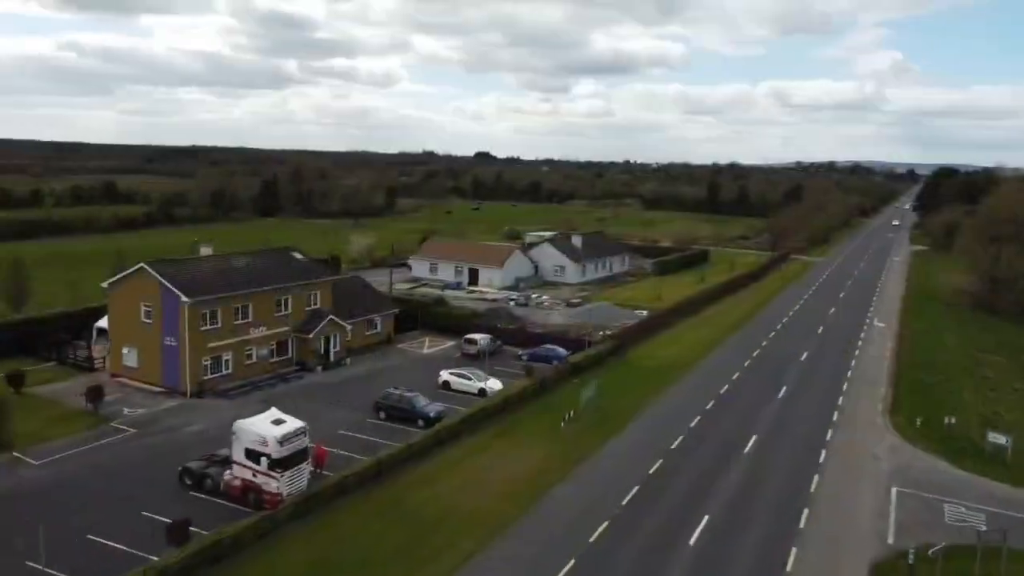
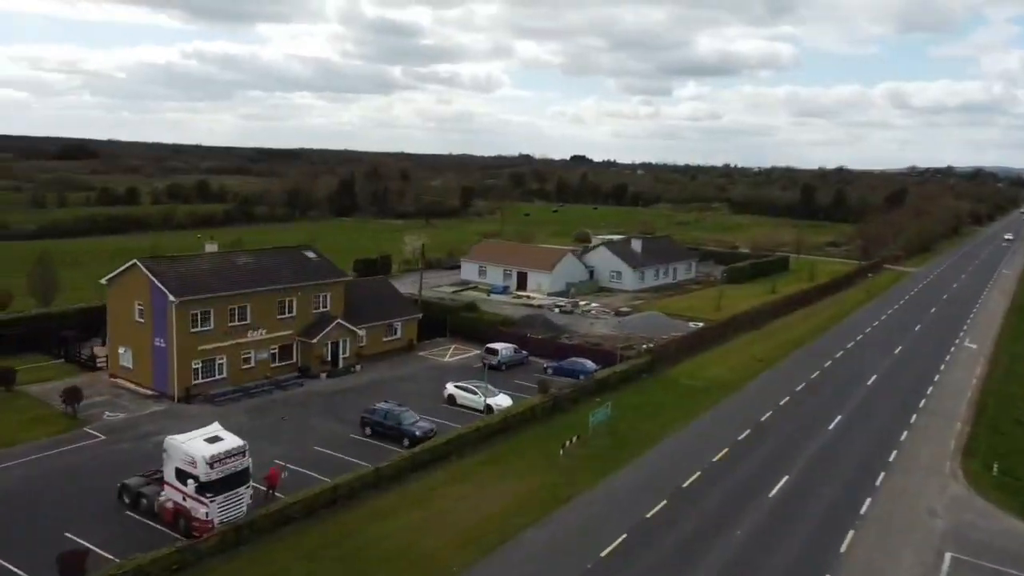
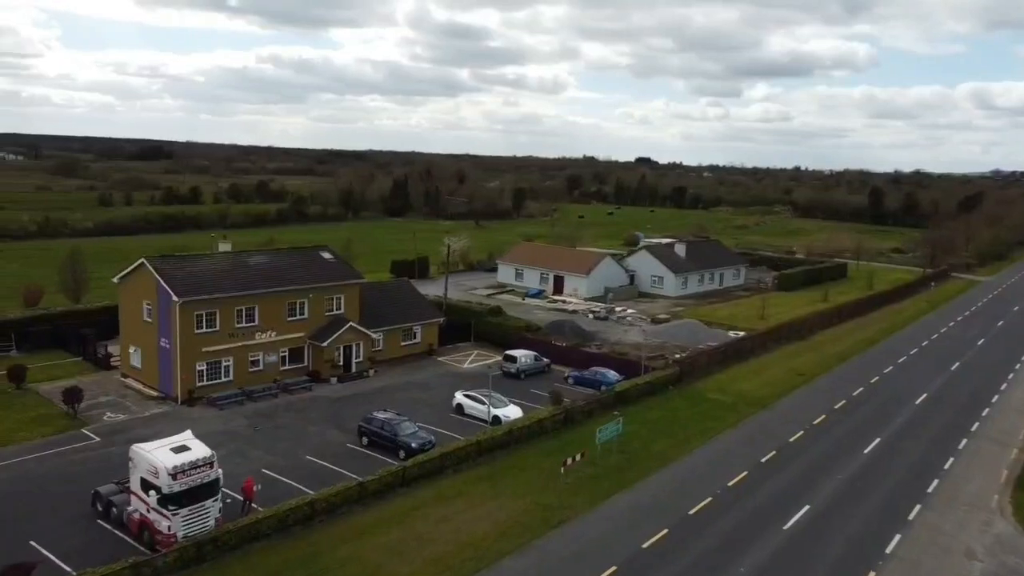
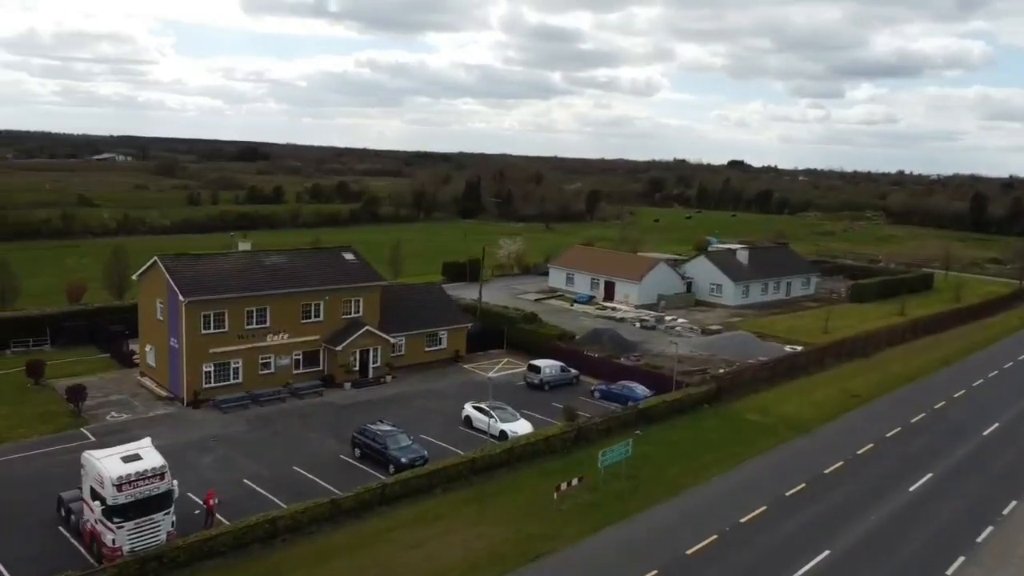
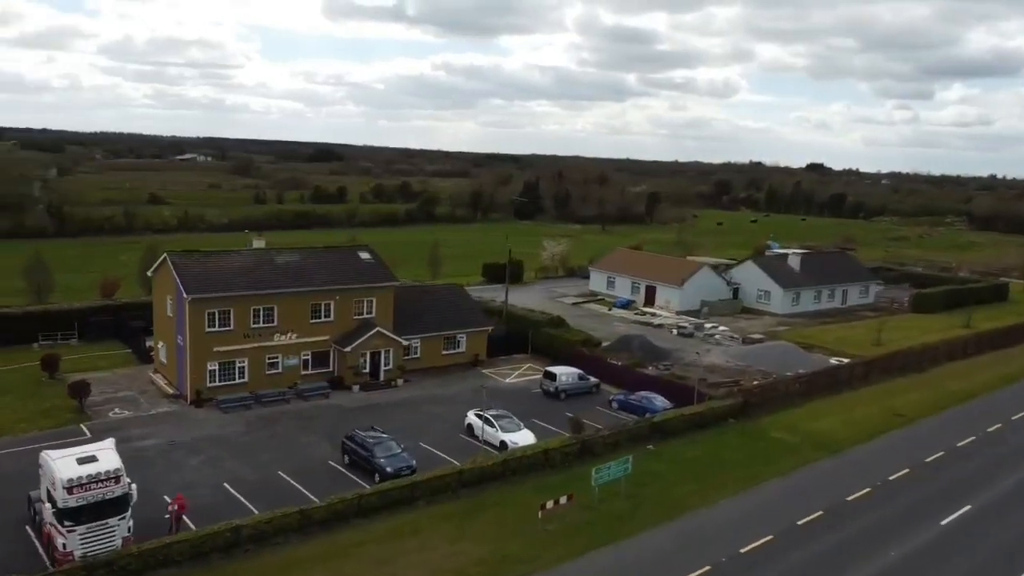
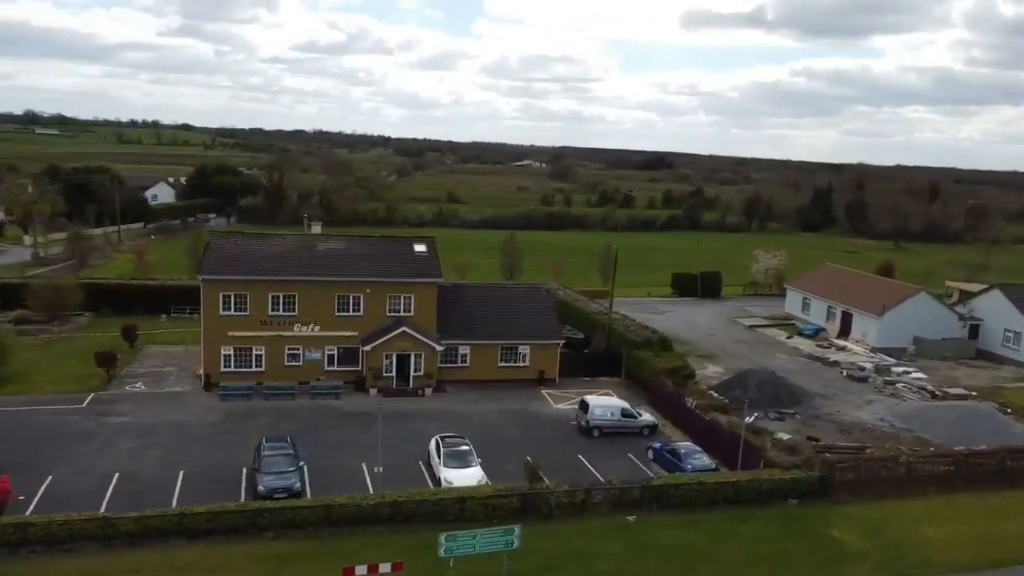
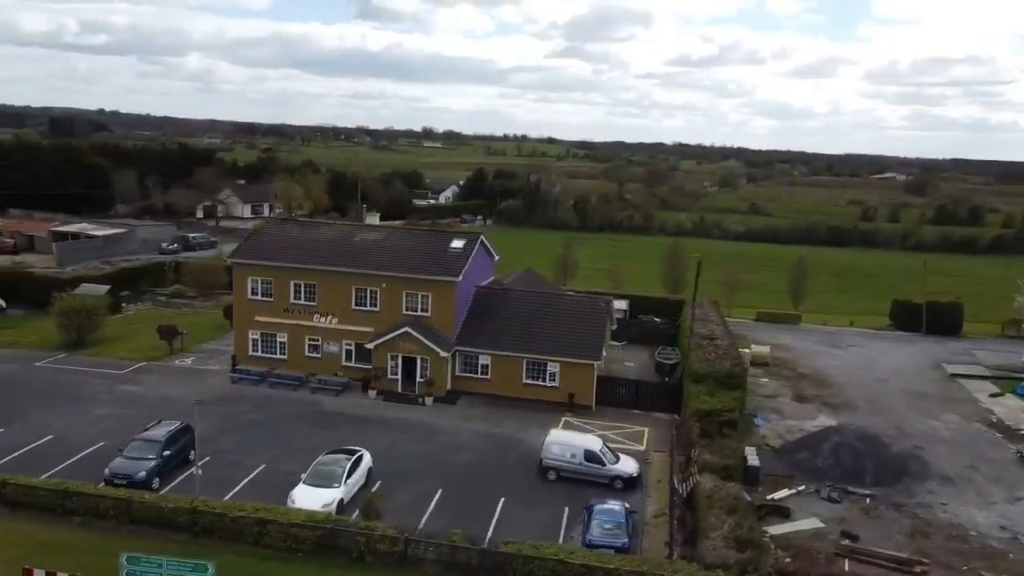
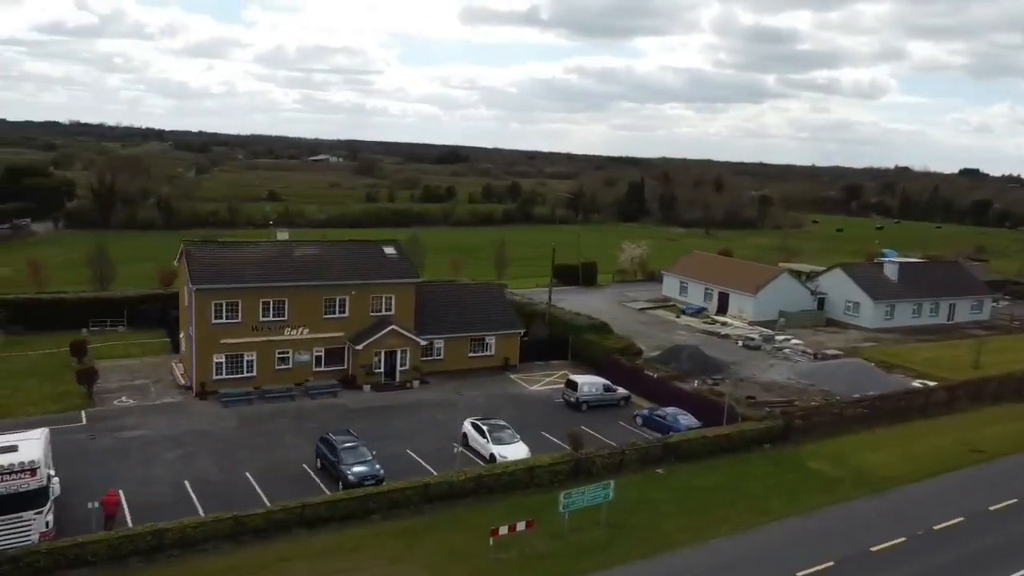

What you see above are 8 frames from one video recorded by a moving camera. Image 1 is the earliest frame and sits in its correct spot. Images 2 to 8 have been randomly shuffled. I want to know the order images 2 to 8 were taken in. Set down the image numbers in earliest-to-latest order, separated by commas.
2, 3, 4, 5, 8, 6, 7
